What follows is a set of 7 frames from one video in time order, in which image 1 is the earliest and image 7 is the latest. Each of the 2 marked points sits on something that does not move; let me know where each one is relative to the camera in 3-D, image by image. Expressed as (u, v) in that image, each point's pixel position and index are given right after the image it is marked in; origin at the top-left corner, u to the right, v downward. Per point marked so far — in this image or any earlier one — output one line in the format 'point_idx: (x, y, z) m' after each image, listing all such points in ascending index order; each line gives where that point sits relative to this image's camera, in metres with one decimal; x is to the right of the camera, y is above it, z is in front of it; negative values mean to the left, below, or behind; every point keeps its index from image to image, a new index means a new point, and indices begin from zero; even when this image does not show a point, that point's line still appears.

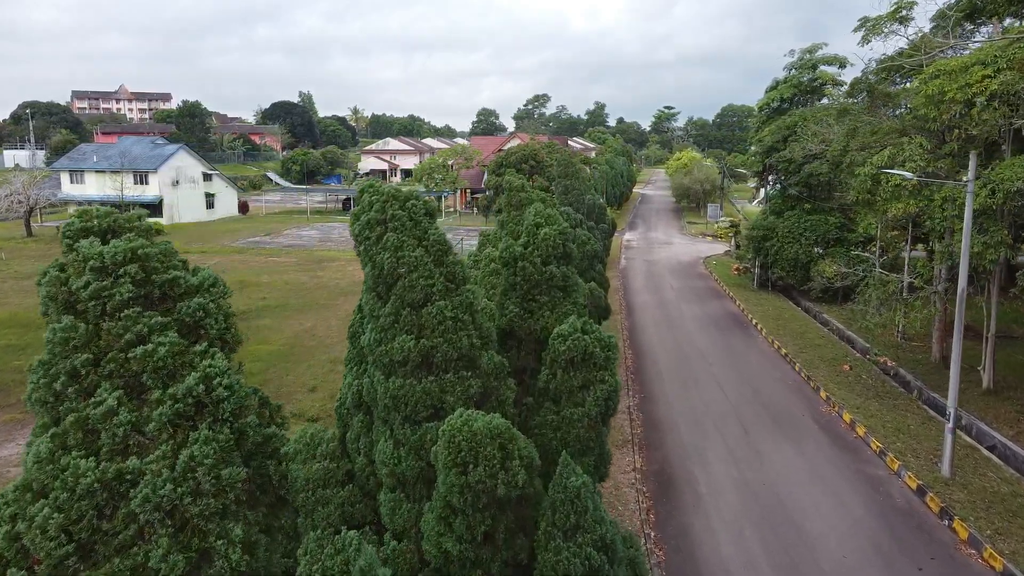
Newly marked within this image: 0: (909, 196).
0: (+6.9, +1.6, +11.0) m
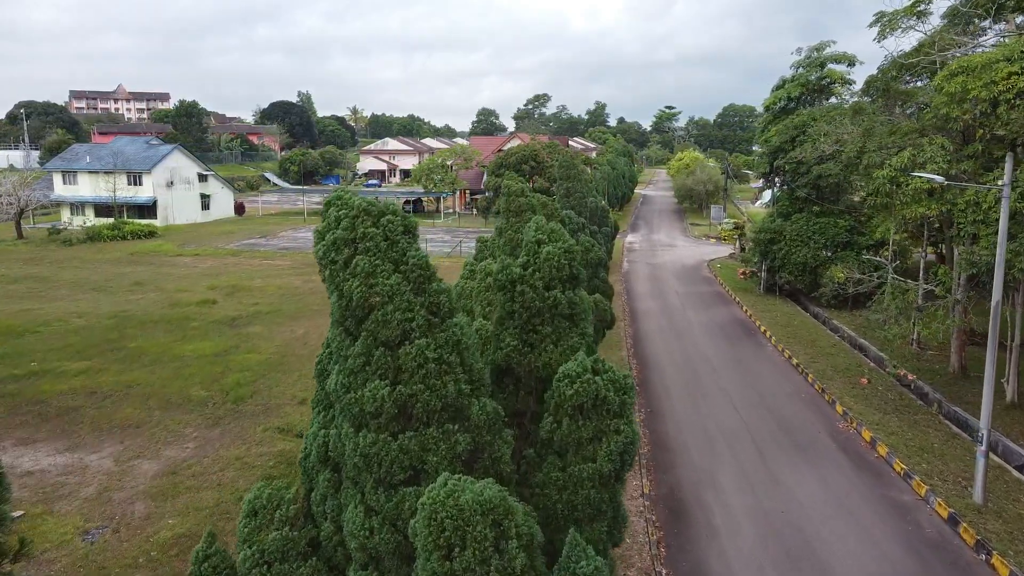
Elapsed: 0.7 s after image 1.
0: (+6.9, +1.5, +10.4) m
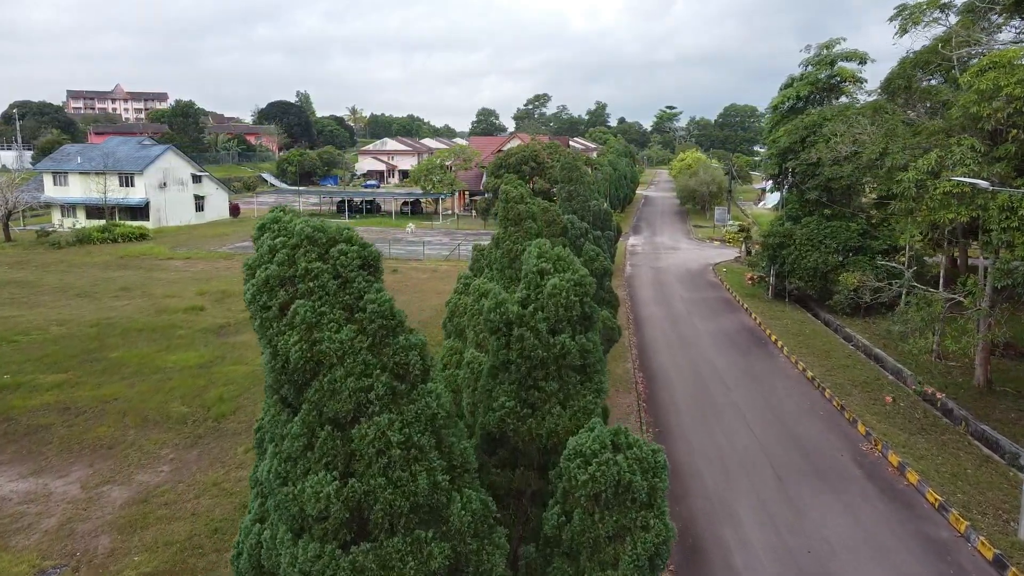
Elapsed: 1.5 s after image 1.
0: (+6.9, +1.3, +9.7) m
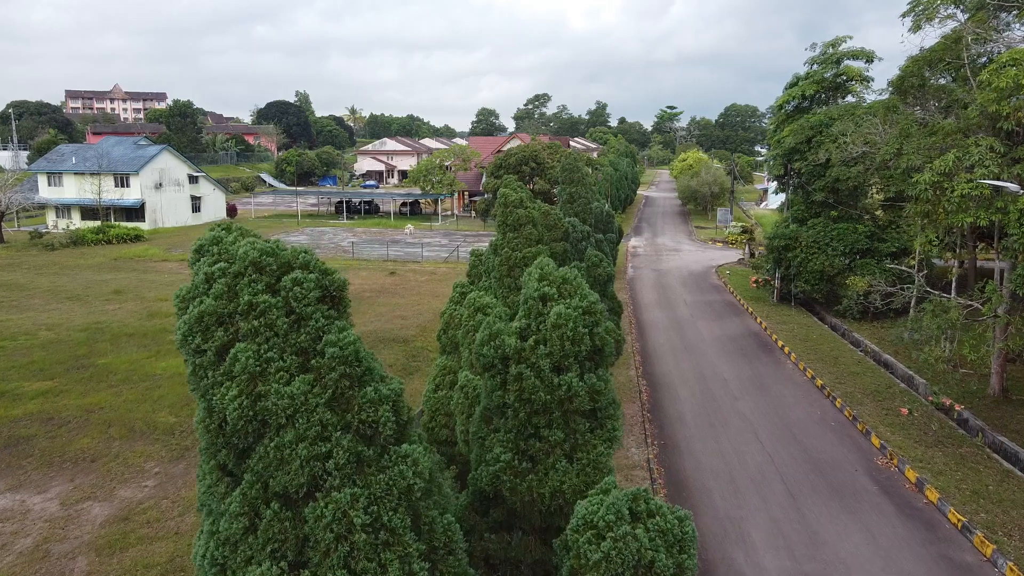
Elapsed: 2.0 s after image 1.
0: (+6.9, +1.2, +9.3) m
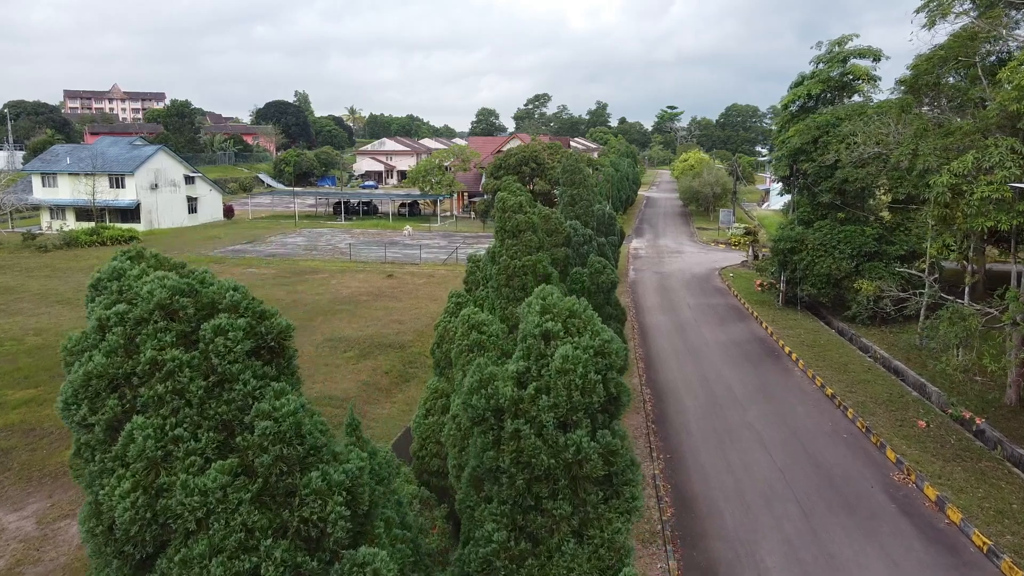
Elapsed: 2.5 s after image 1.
0: (+6.9, +1.1, +8.9) m
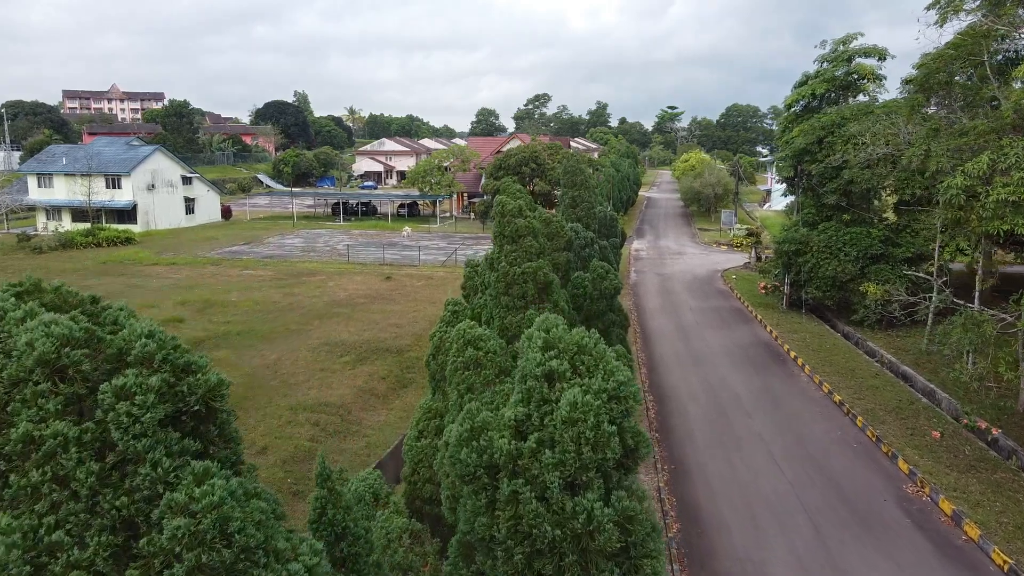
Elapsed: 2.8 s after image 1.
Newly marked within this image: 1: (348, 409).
0: (+6.9, +1.0, +8.6) m
1: (-3.1, -2.3, +11.9) m
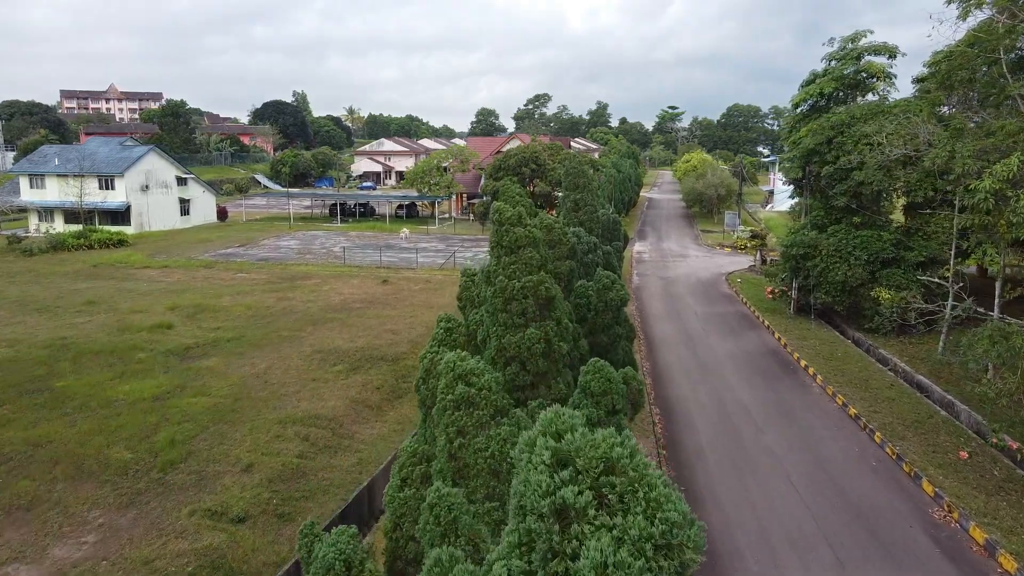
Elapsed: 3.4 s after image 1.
0: (+6.9, +0.9, +8.1) m
1: (-3.1, -2.4, +11.3) m
